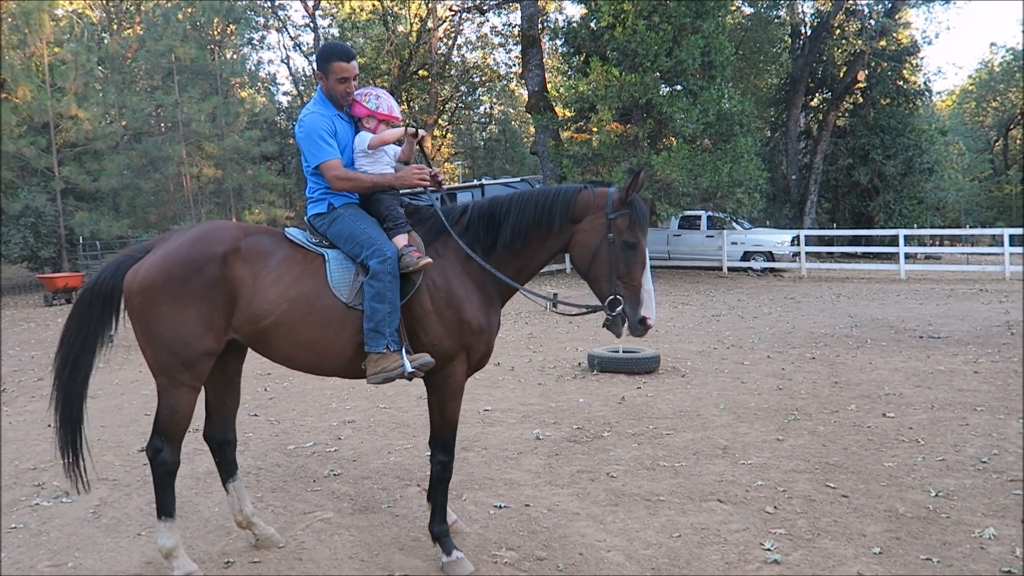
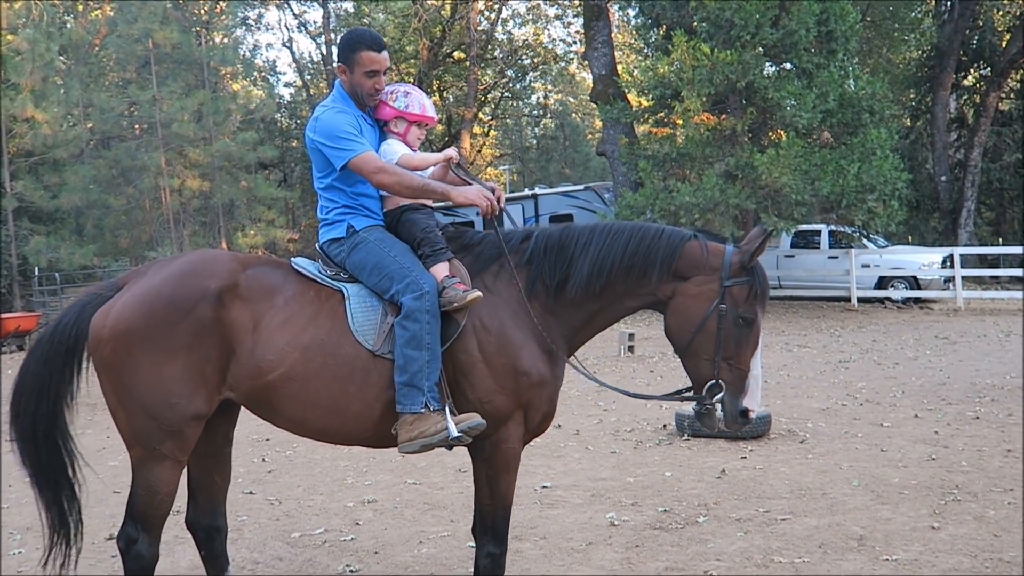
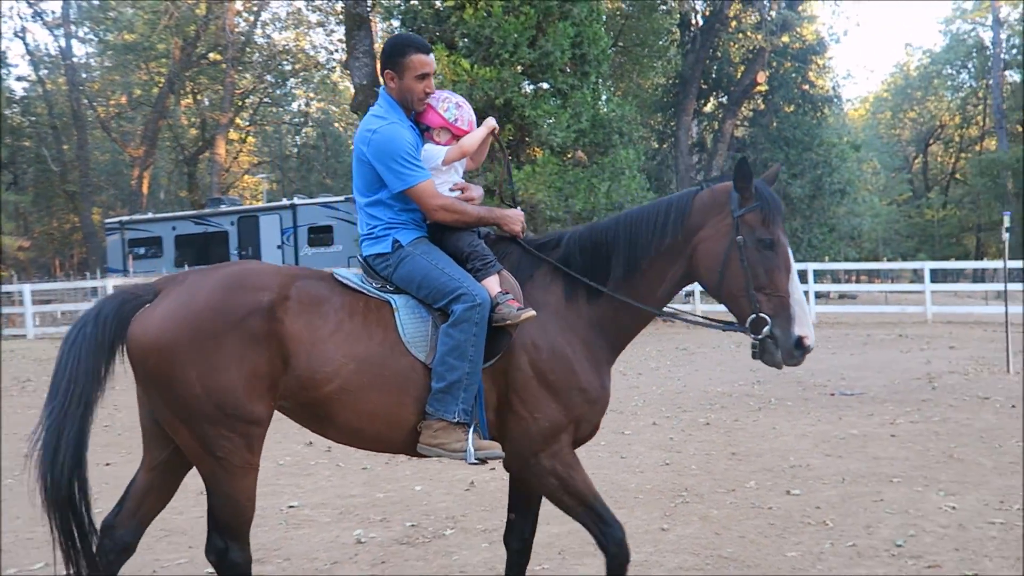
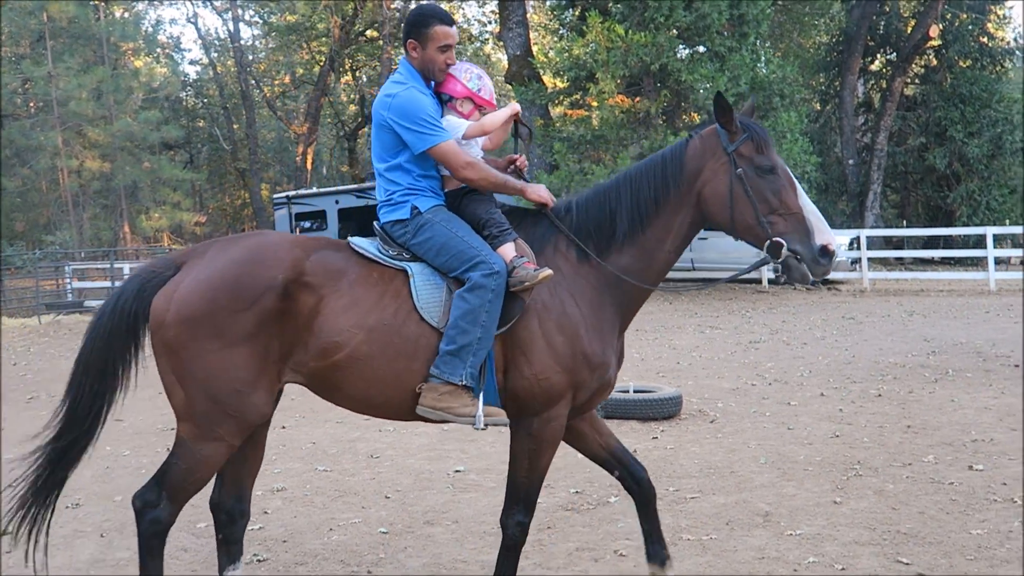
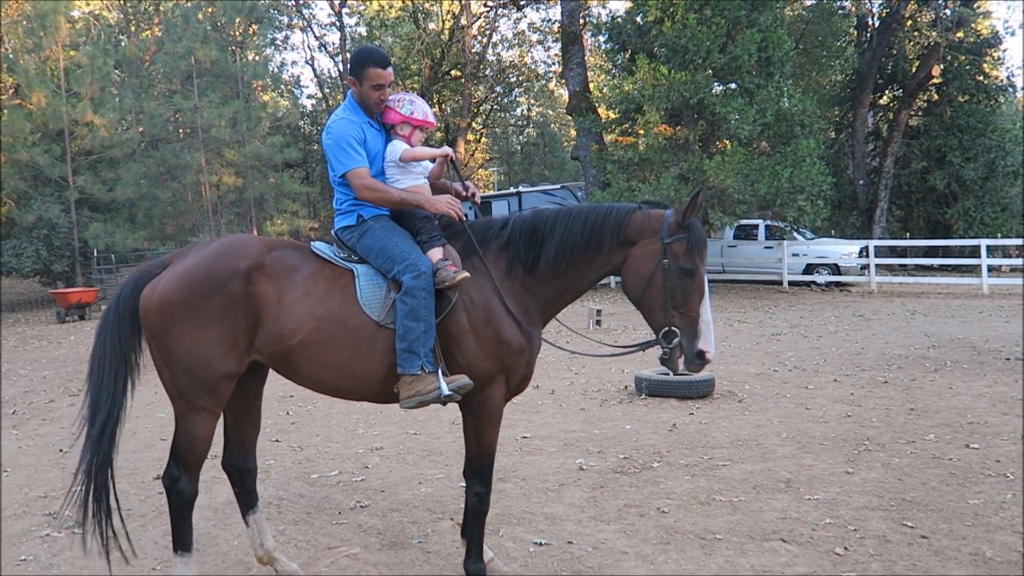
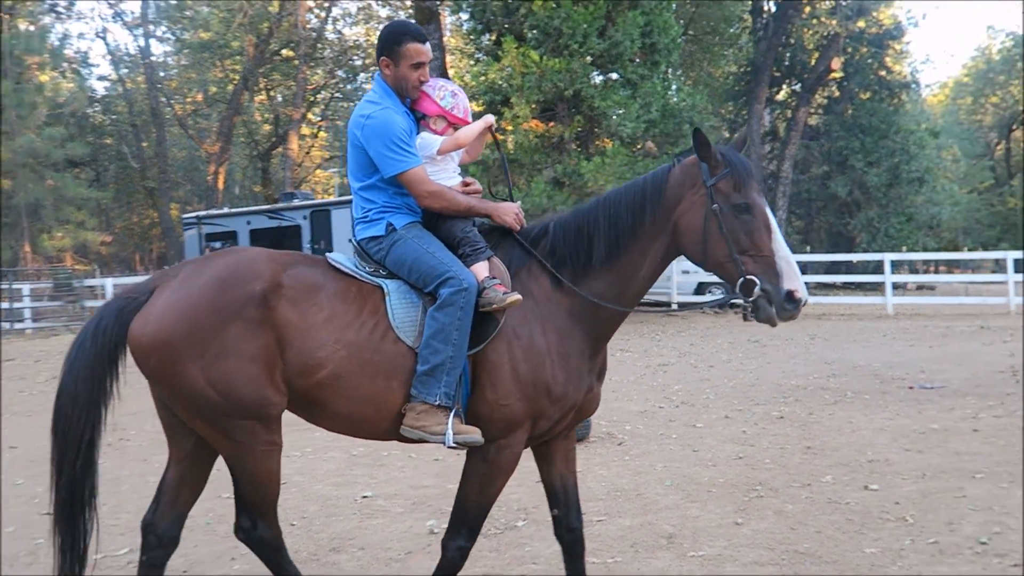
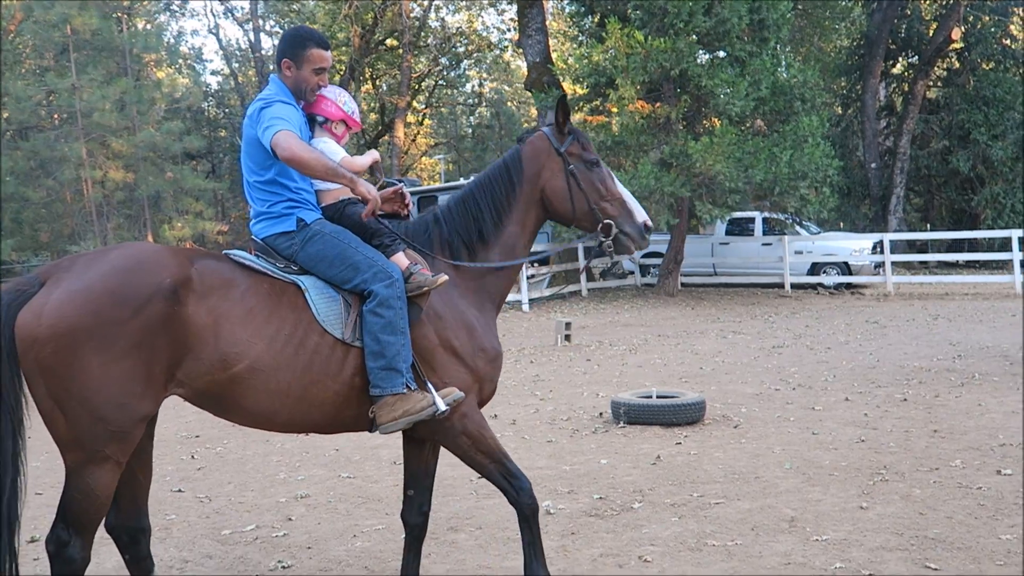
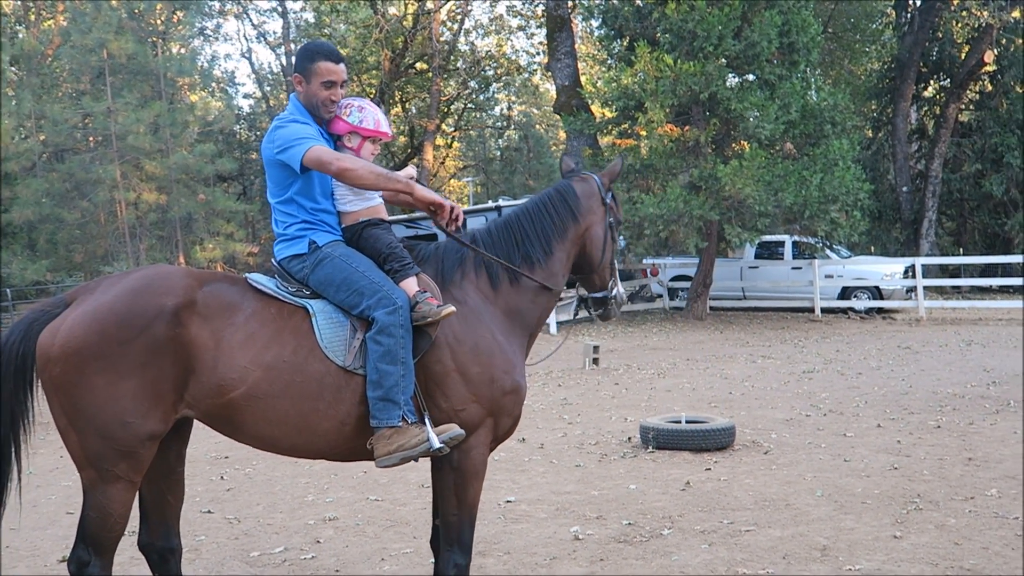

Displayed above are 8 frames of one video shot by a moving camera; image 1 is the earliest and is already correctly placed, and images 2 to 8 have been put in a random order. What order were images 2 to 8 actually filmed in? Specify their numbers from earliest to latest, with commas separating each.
5, 2, 8, 7, 4, 6, 3
